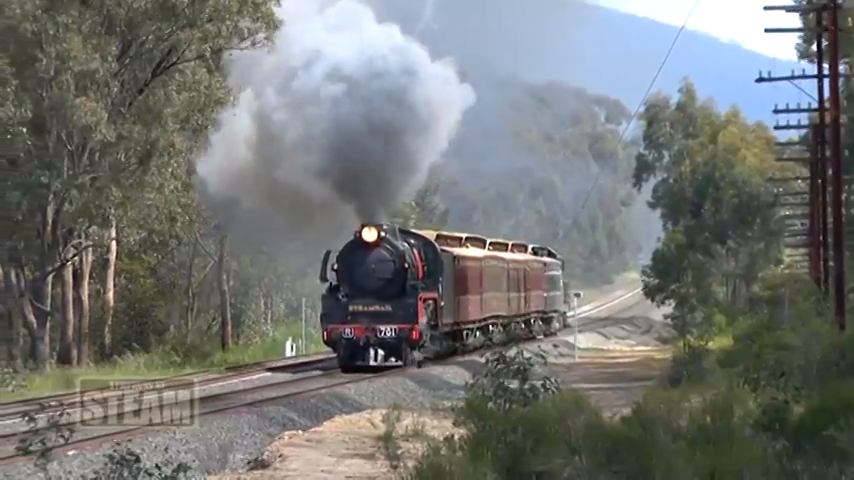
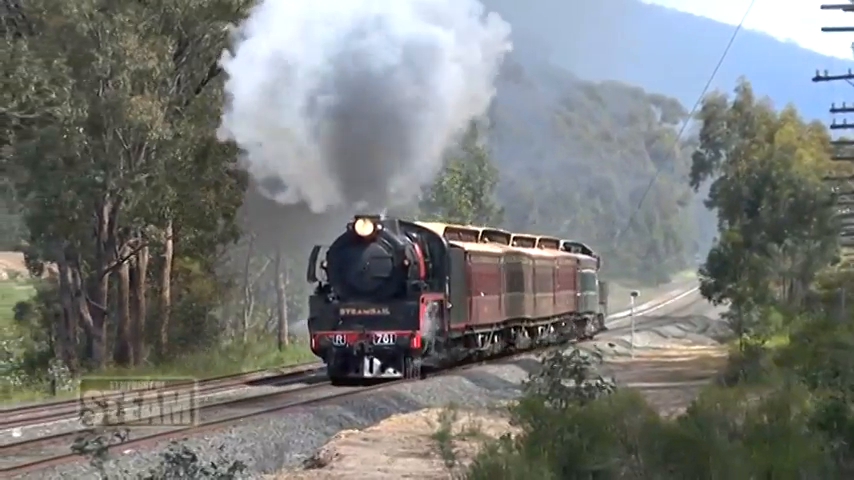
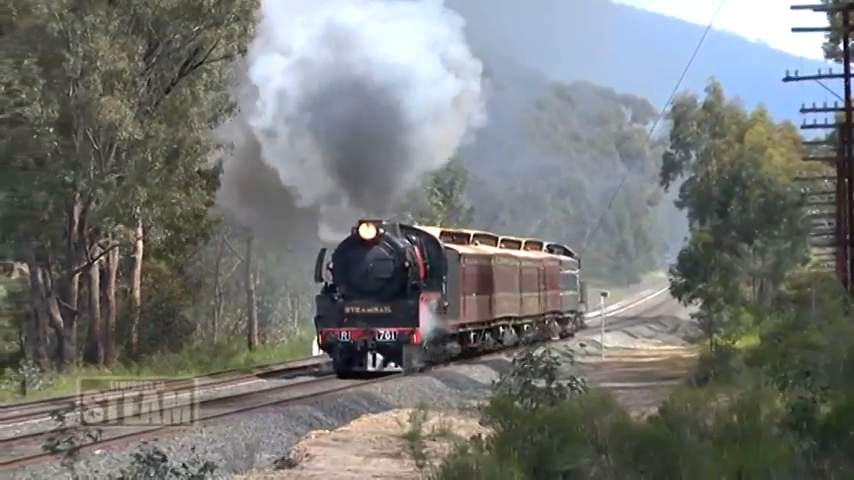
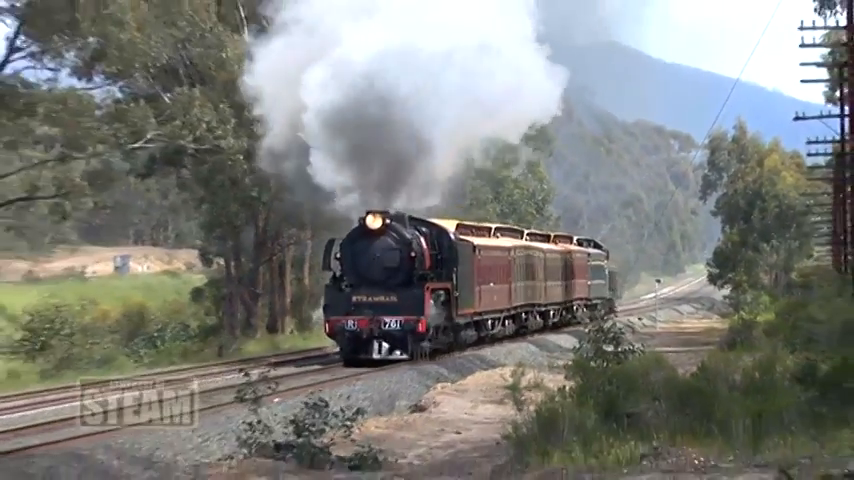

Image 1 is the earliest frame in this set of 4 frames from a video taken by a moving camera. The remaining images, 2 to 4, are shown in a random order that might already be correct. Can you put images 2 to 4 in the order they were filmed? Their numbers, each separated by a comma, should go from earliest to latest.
3, 2, 4
